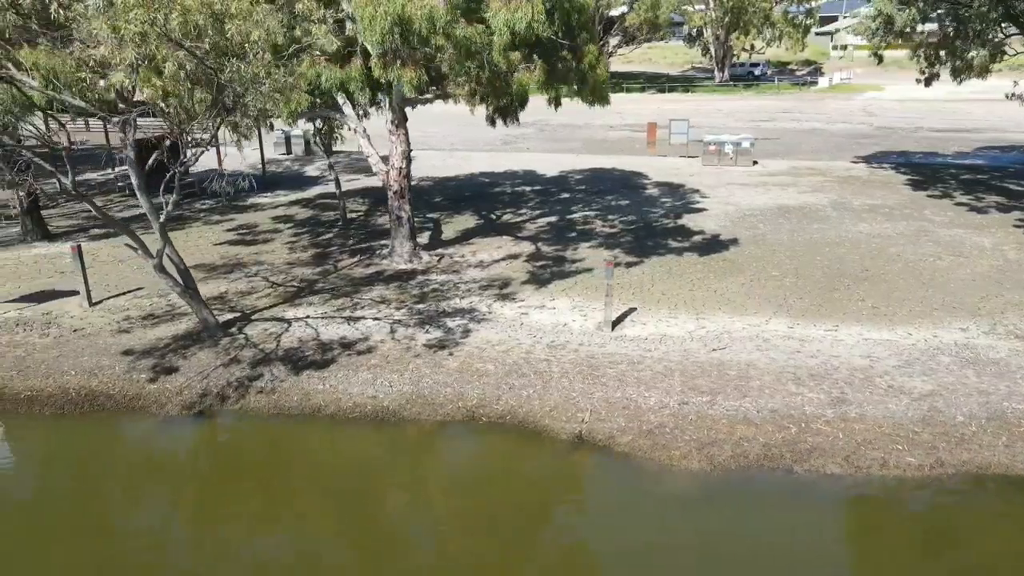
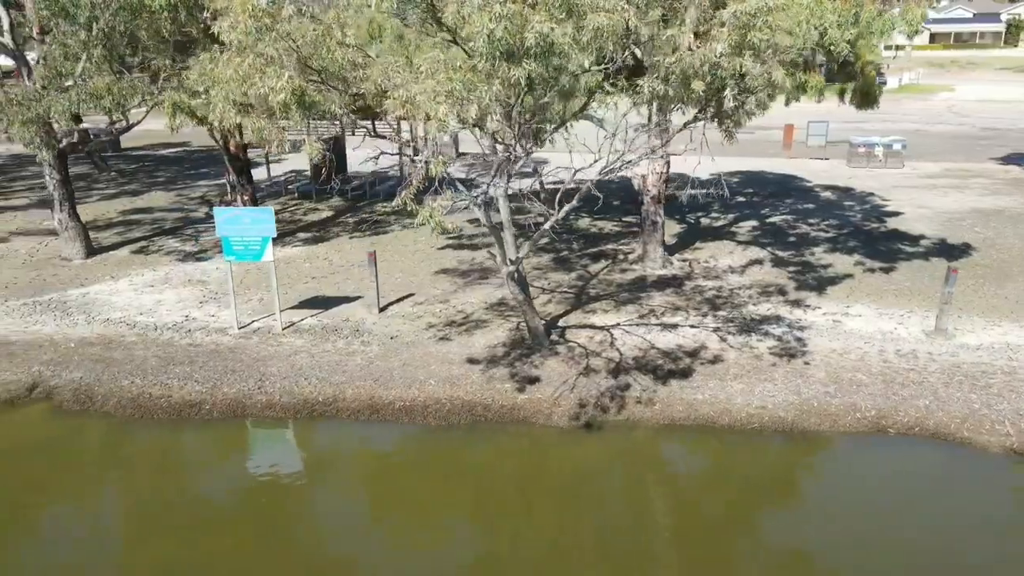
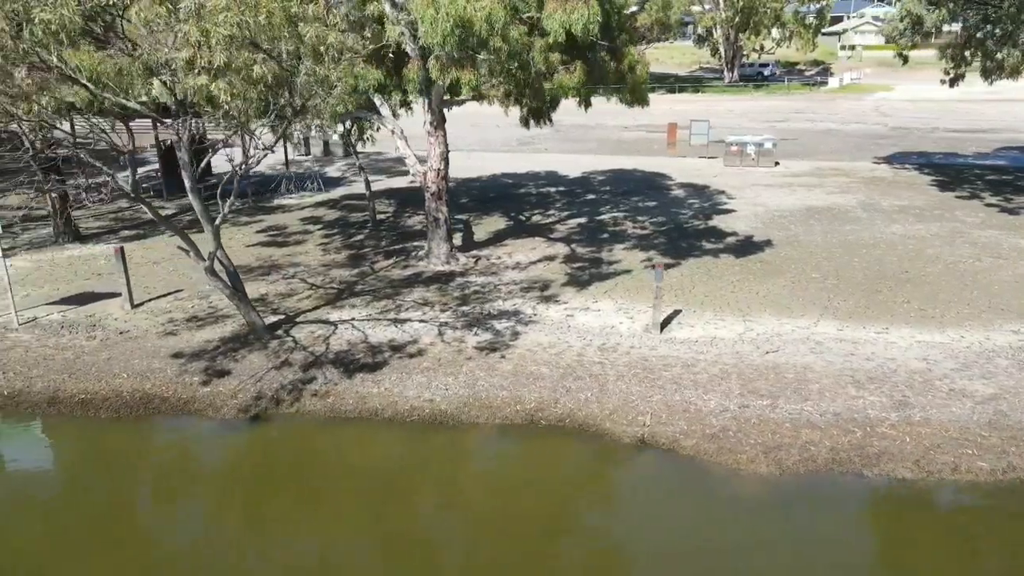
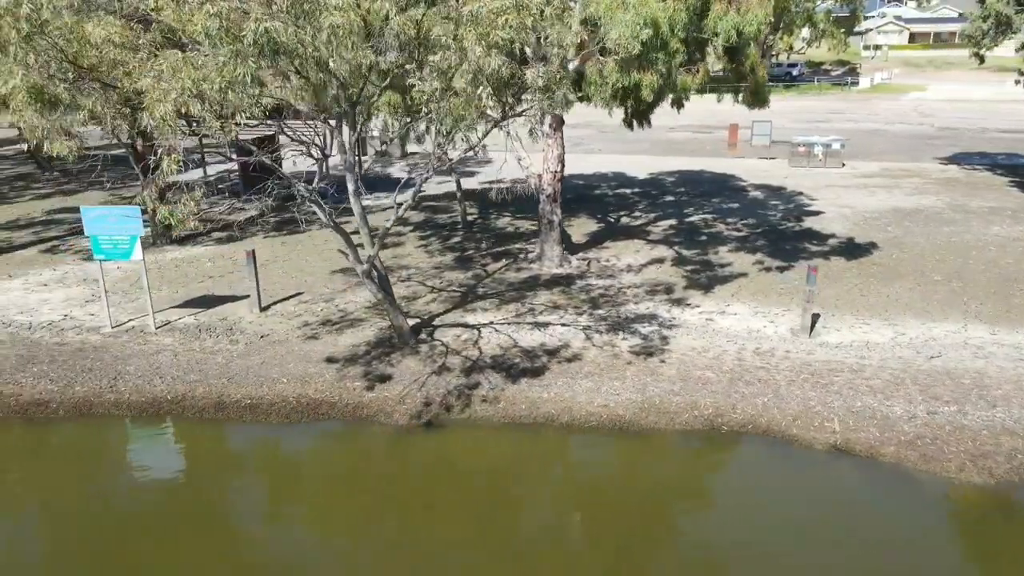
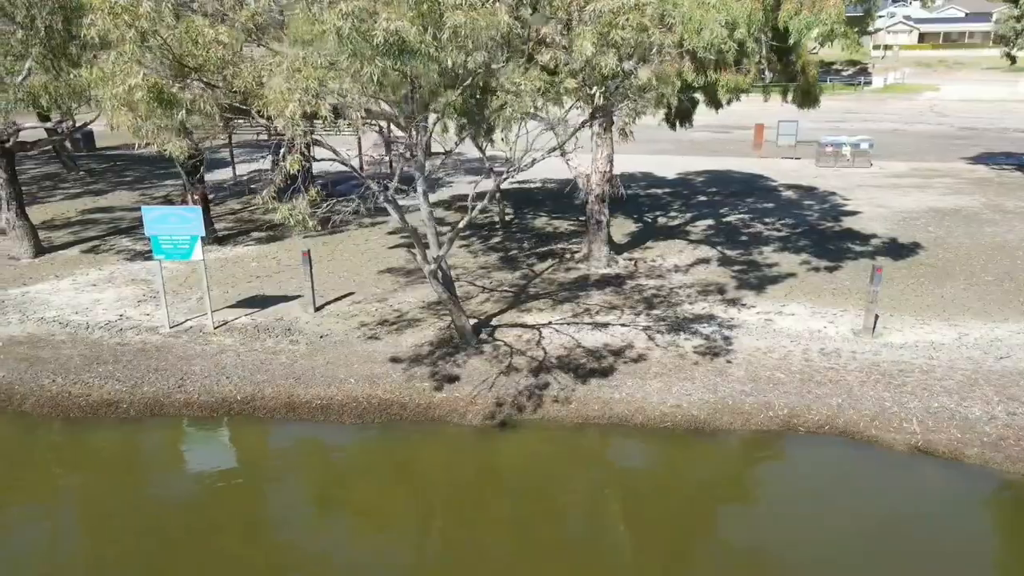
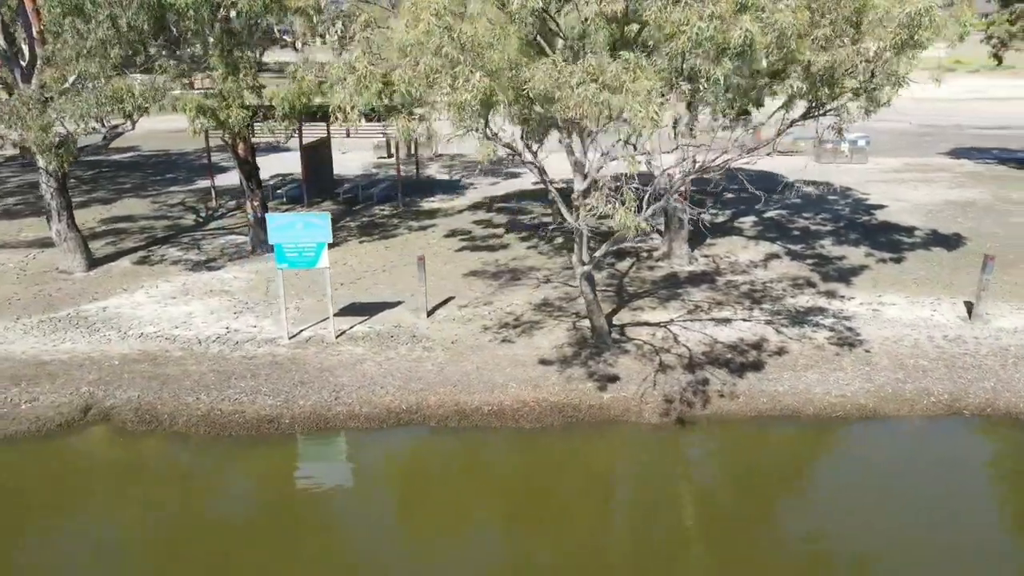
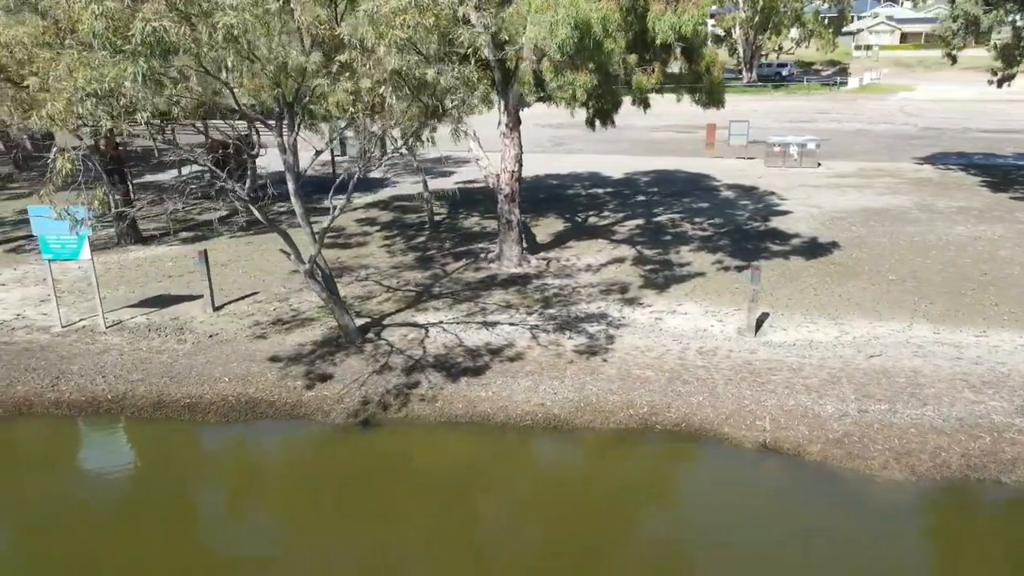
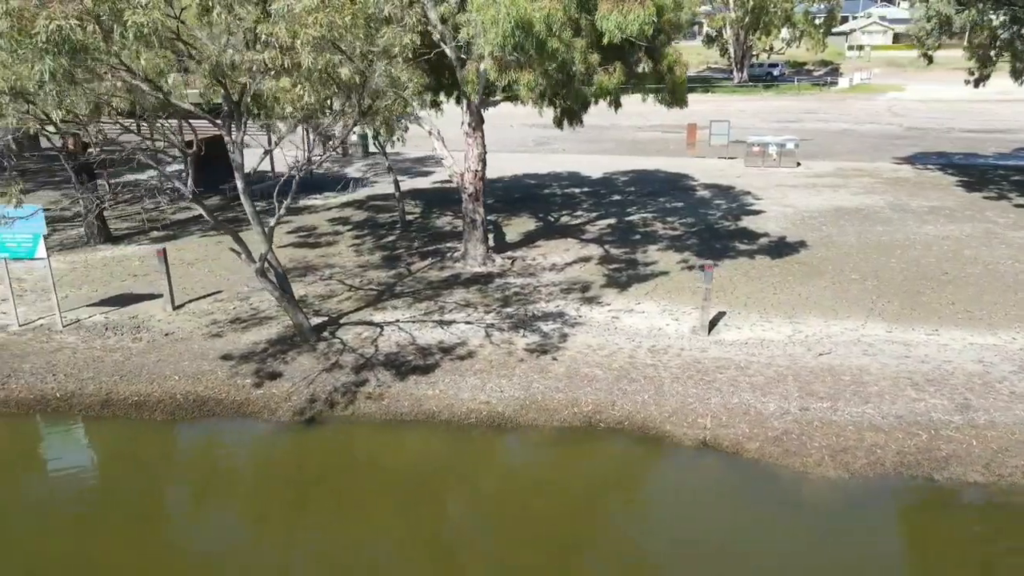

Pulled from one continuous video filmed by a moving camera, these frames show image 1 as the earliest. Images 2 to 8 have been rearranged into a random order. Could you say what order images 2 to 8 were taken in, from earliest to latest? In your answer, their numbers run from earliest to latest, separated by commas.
3, 8, 7, 4, 5, 2, 6
